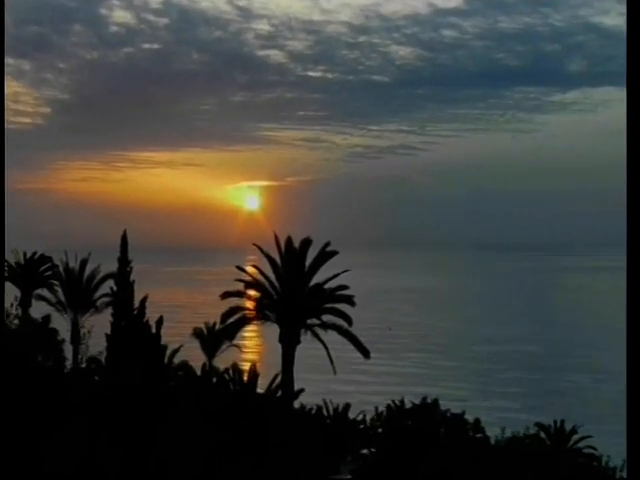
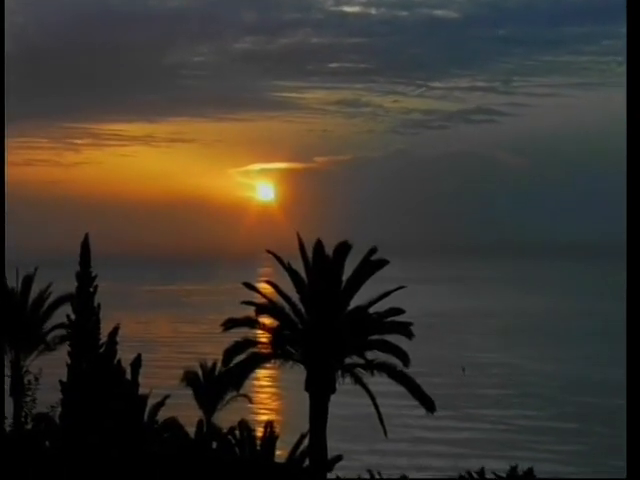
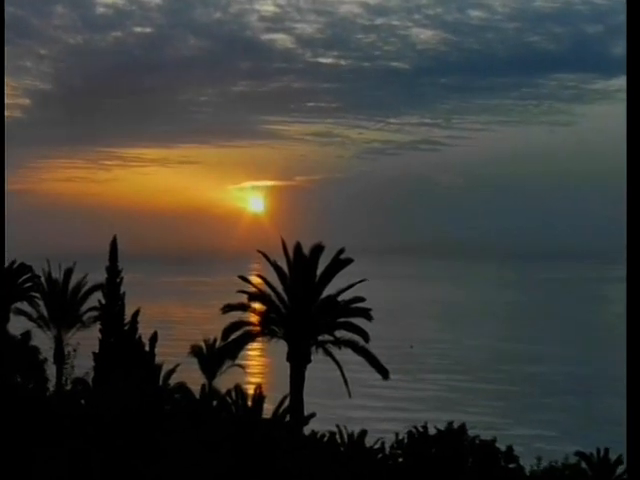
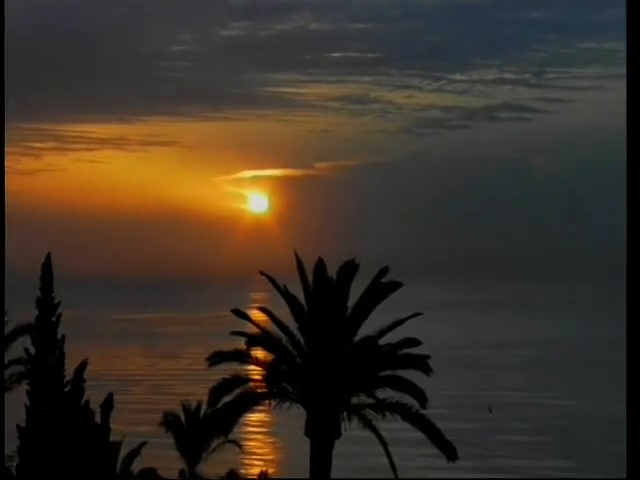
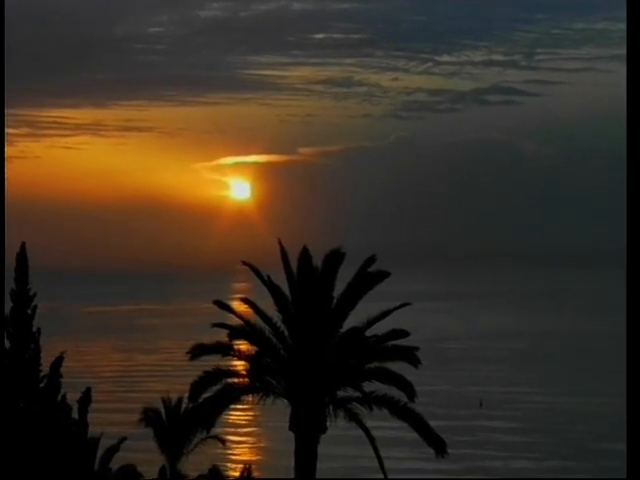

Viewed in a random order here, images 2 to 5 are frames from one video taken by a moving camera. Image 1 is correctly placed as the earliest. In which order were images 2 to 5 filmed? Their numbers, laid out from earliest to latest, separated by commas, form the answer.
3, 2, 4, 5
